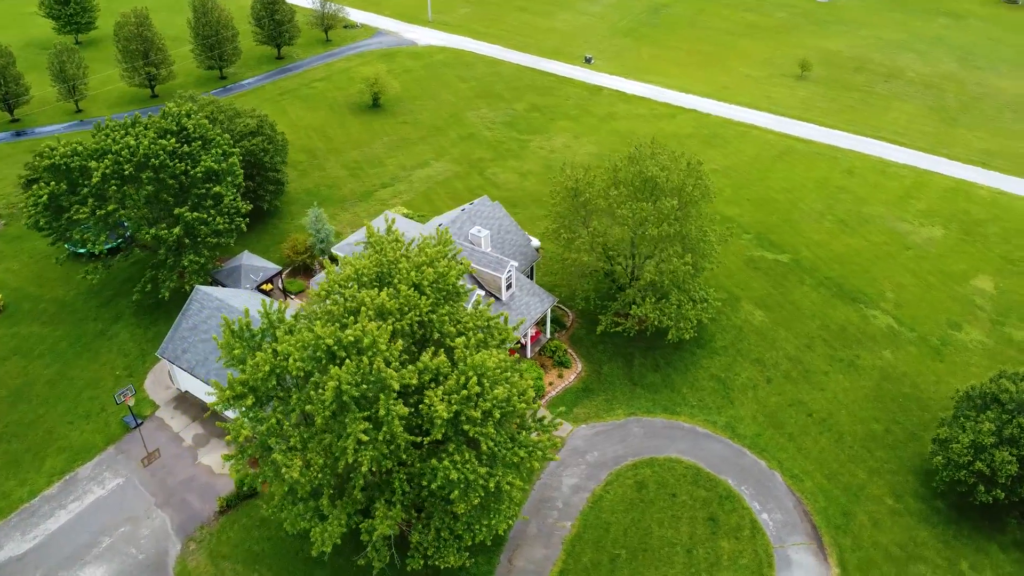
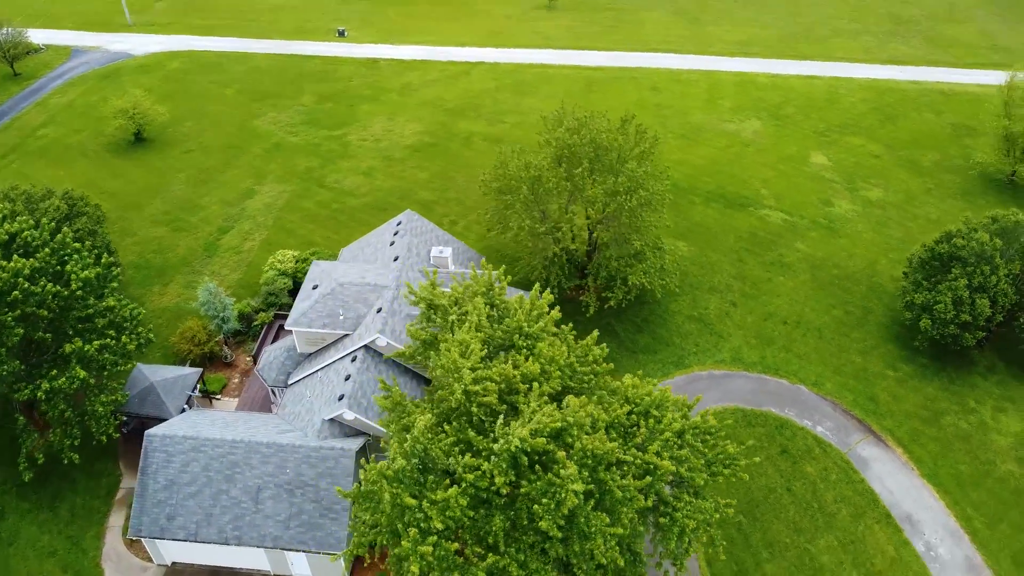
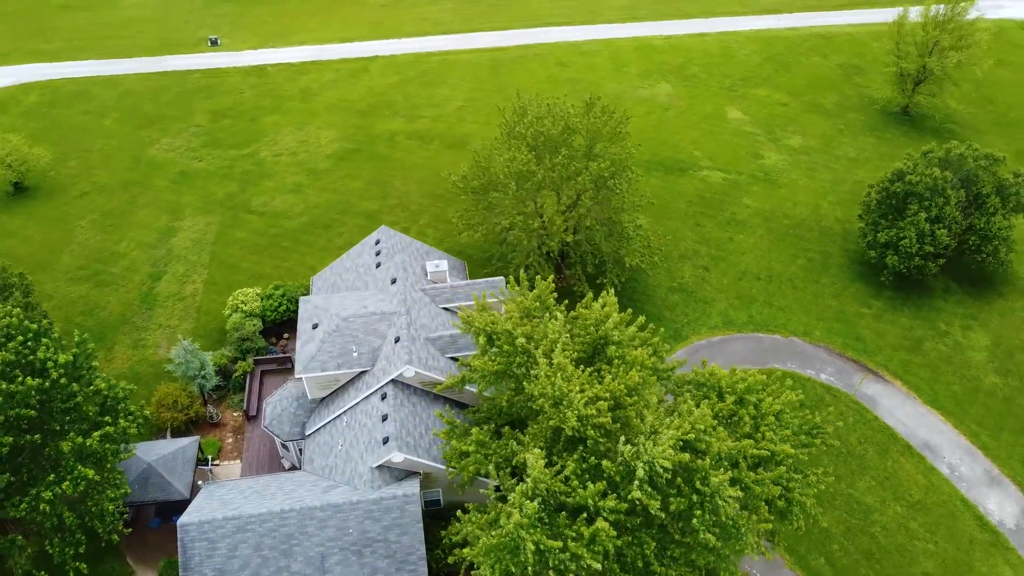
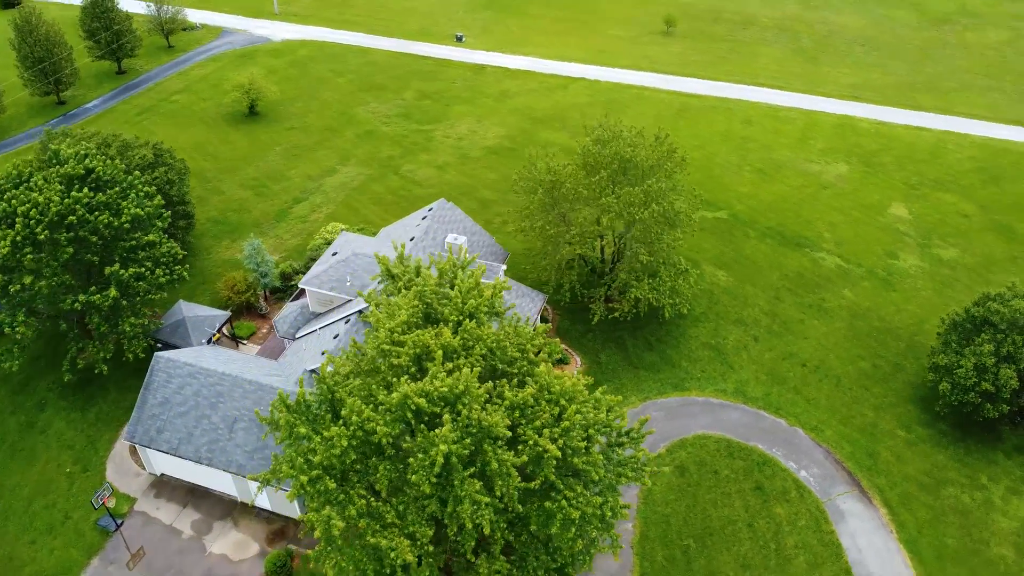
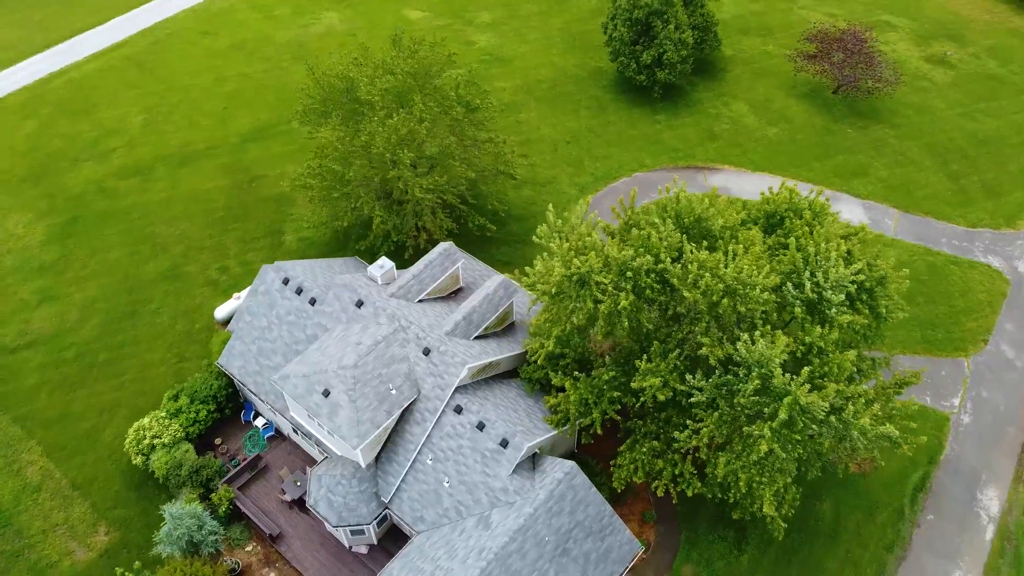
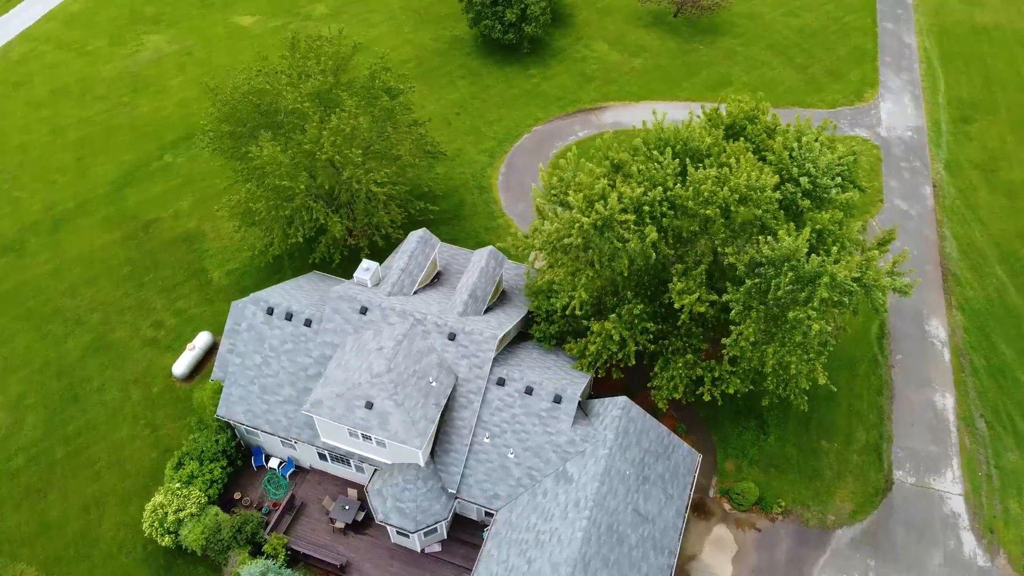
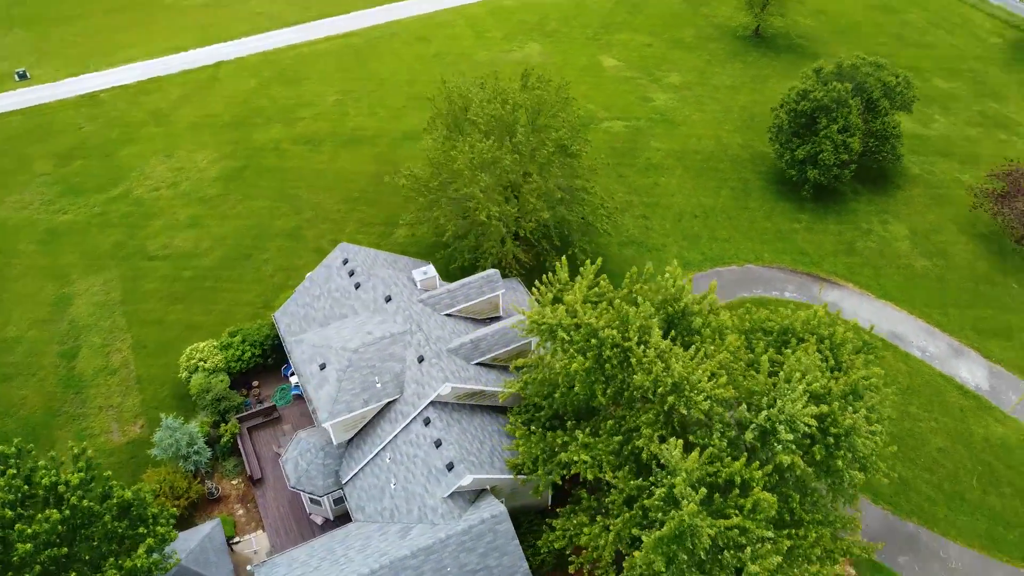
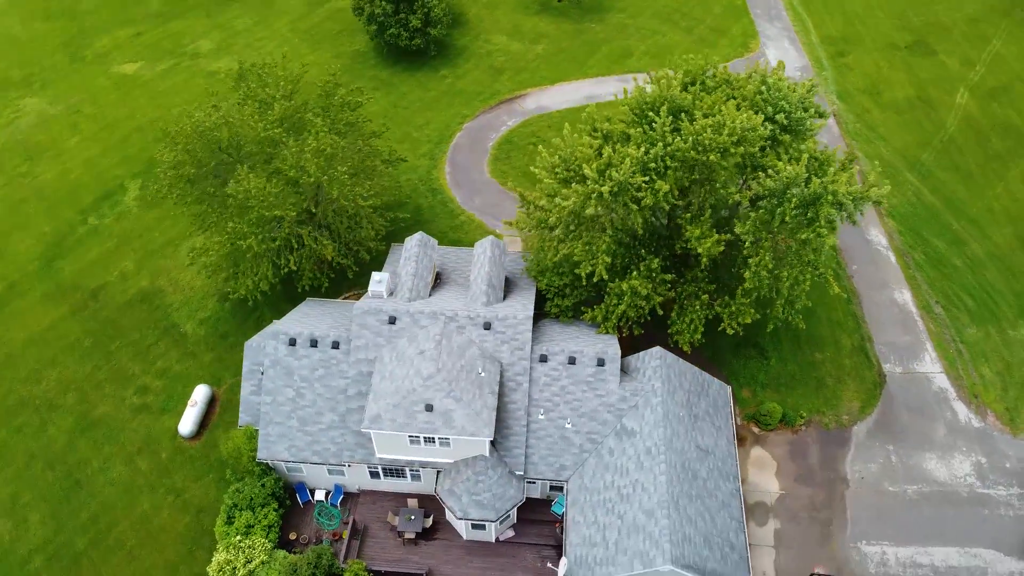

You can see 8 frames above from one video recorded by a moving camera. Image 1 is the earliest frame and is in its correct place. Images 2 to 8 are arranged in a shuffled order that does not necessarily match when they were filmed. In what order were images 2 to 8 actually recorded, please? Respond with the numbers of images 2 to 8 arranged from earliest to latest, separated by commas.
4, 2, 3, 7, 5, 6, 8
